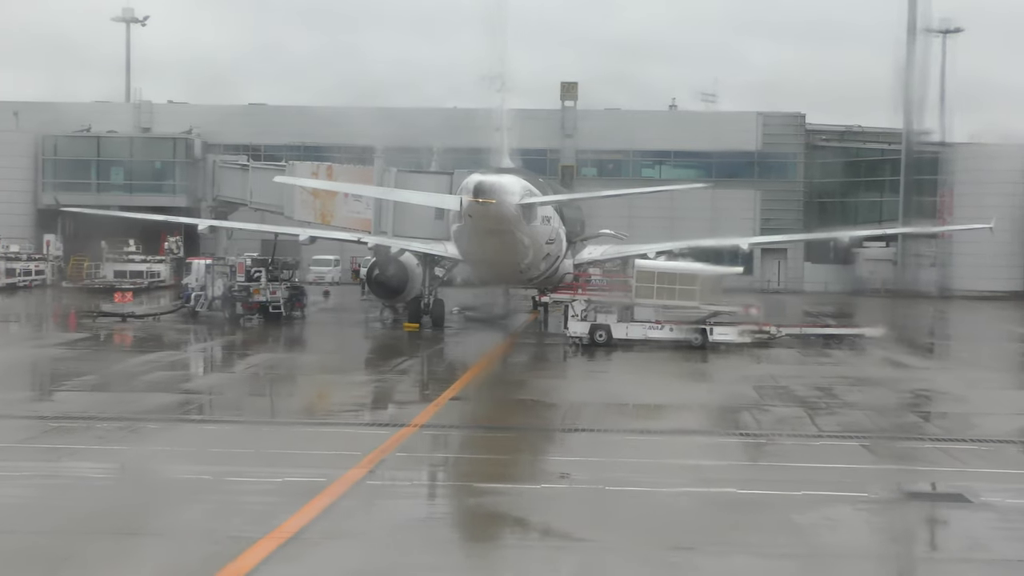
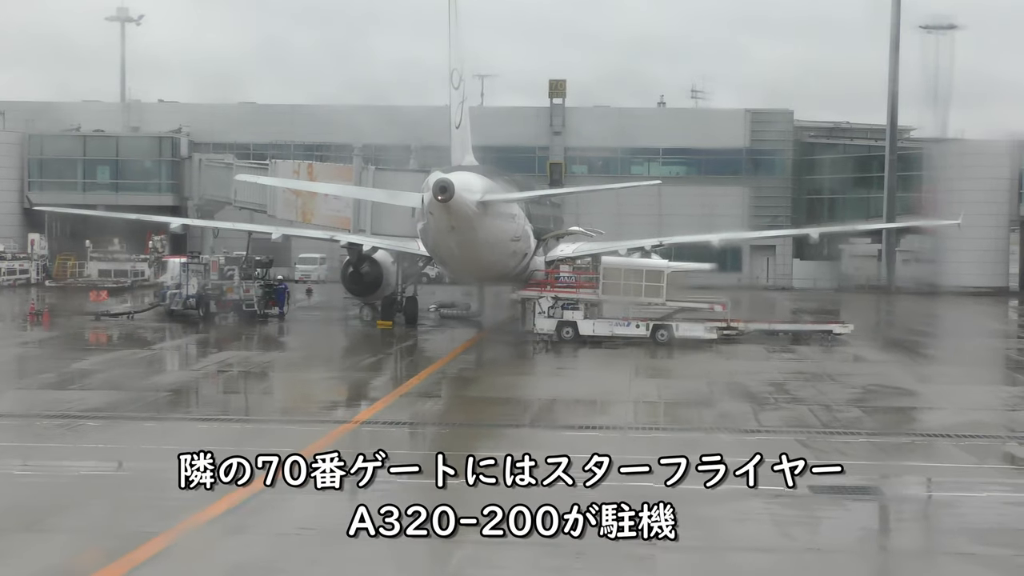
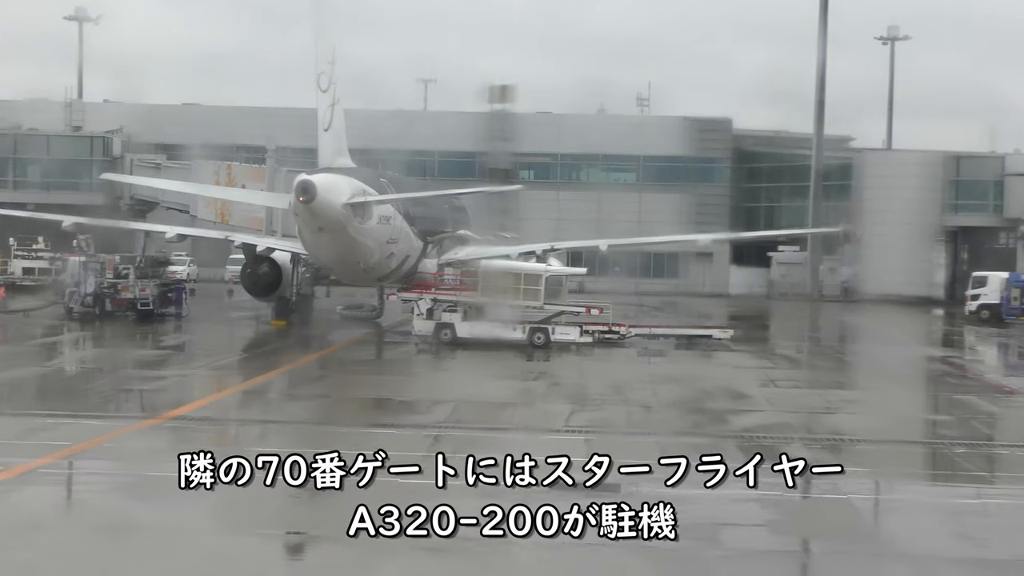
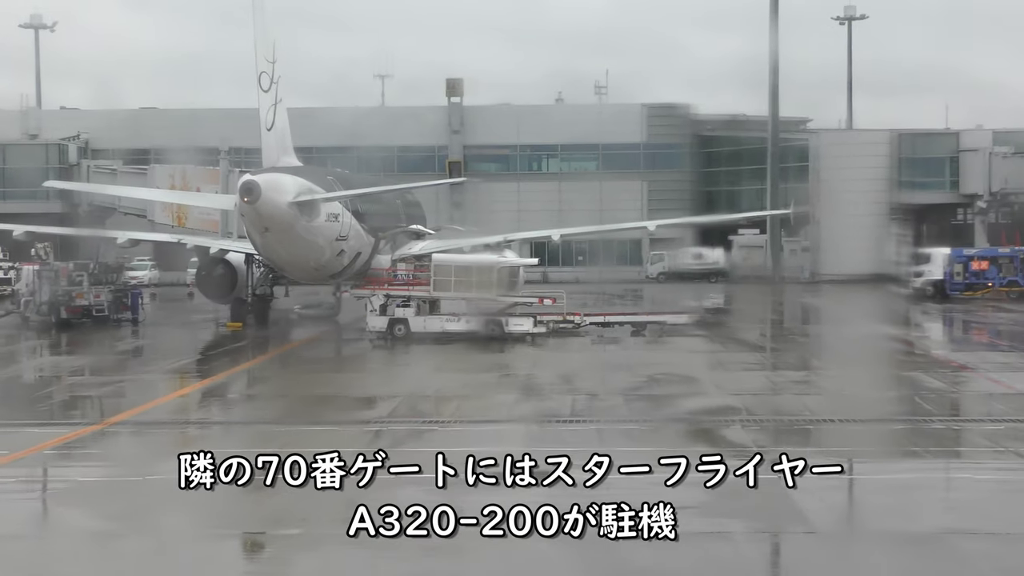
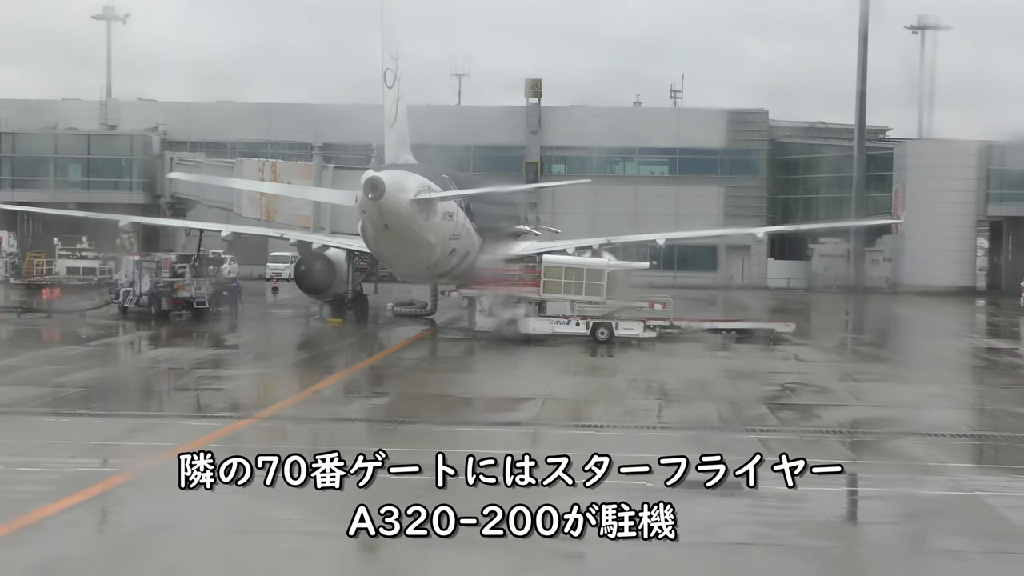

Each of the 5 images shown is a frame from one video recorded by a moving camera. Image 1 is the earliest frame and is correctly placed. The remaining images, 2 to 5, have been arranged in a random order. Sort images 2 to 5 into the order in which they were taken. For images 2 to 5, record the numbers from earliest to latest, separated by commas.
2, 5, 3, 4
